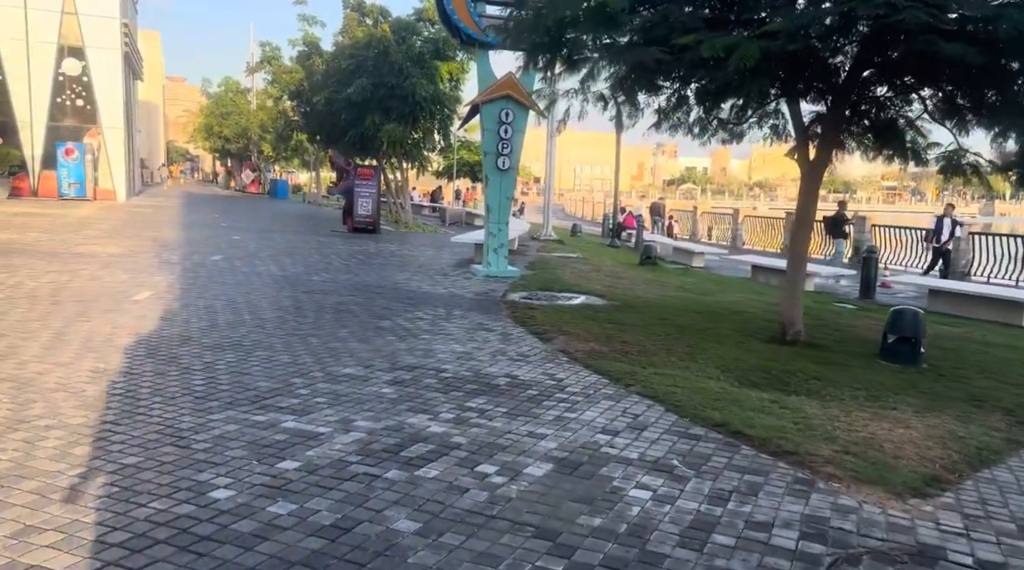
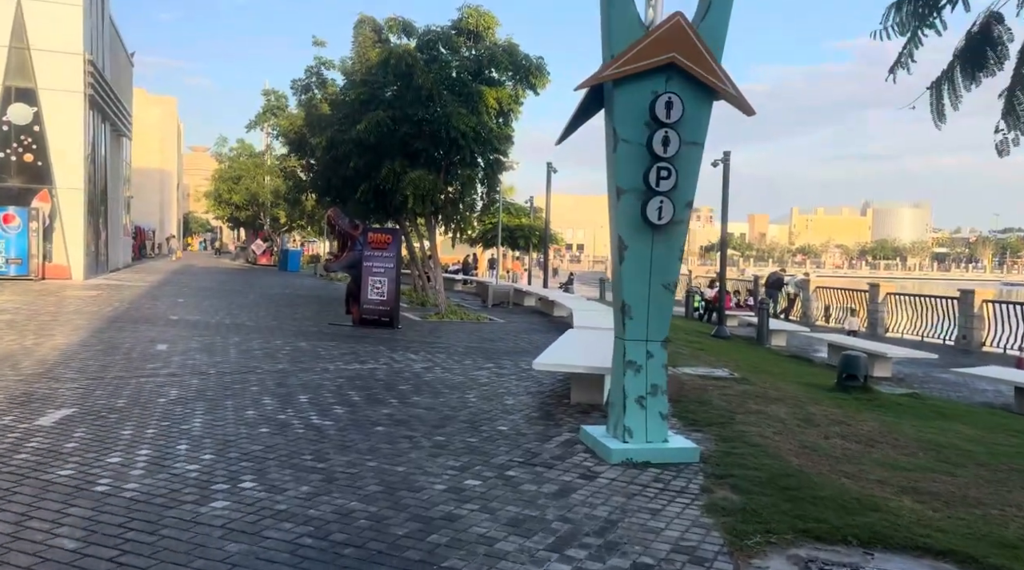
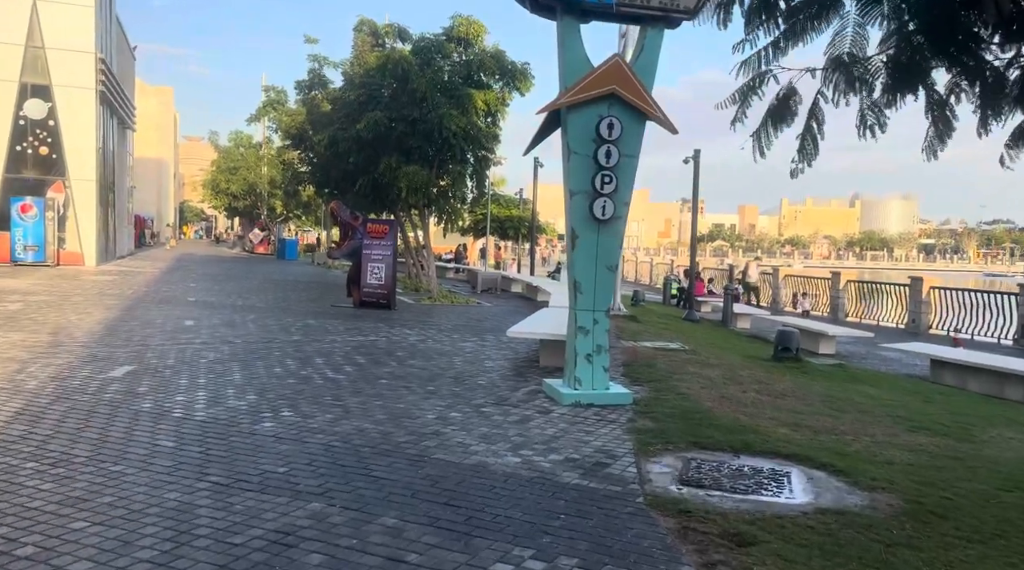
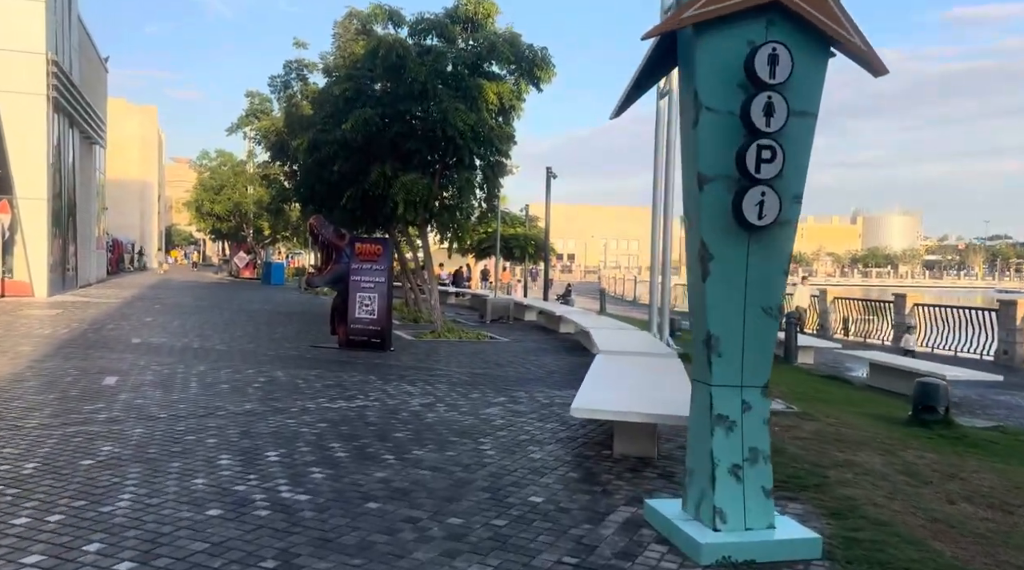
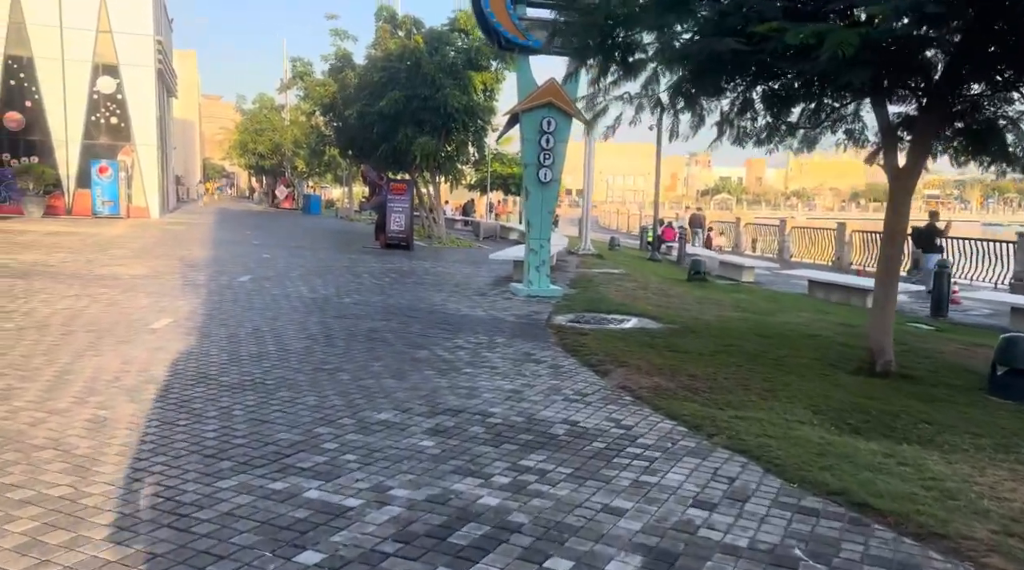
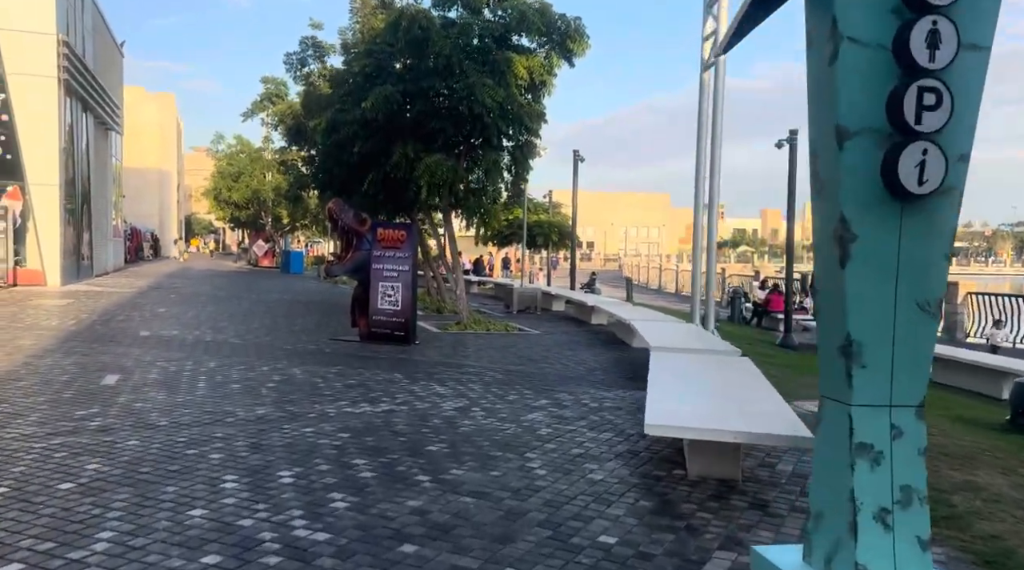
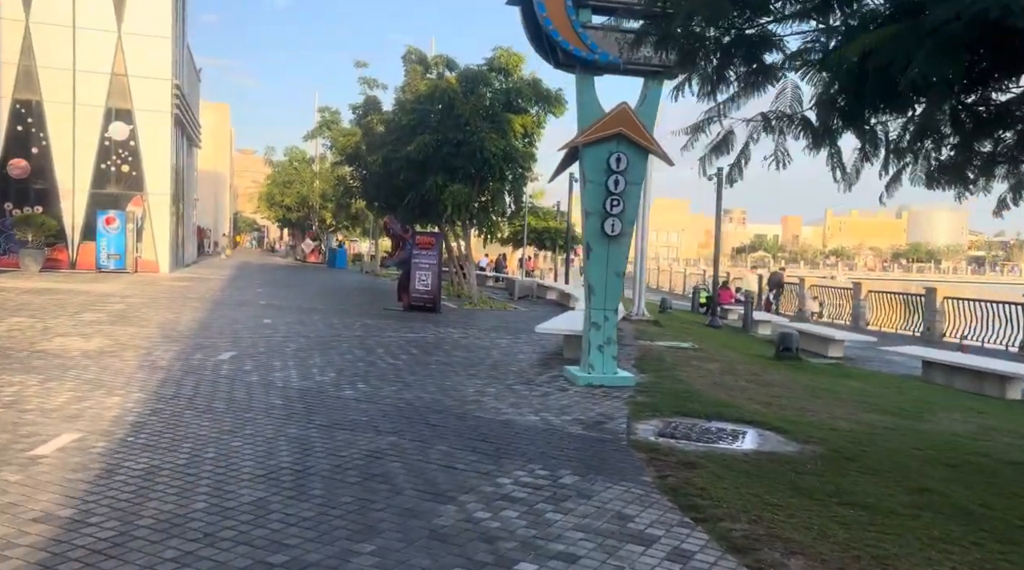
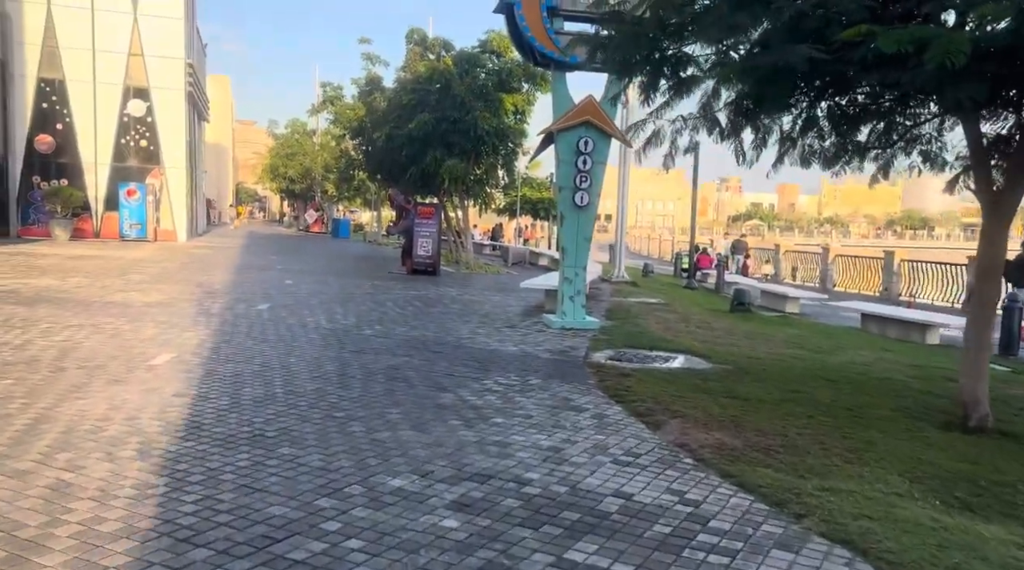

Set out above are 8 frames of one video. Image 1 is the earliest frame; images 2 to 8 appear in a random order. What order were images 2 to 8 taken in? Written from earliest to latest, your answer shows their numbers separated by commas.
5, 8, 7, 3, 2, 4, 6
